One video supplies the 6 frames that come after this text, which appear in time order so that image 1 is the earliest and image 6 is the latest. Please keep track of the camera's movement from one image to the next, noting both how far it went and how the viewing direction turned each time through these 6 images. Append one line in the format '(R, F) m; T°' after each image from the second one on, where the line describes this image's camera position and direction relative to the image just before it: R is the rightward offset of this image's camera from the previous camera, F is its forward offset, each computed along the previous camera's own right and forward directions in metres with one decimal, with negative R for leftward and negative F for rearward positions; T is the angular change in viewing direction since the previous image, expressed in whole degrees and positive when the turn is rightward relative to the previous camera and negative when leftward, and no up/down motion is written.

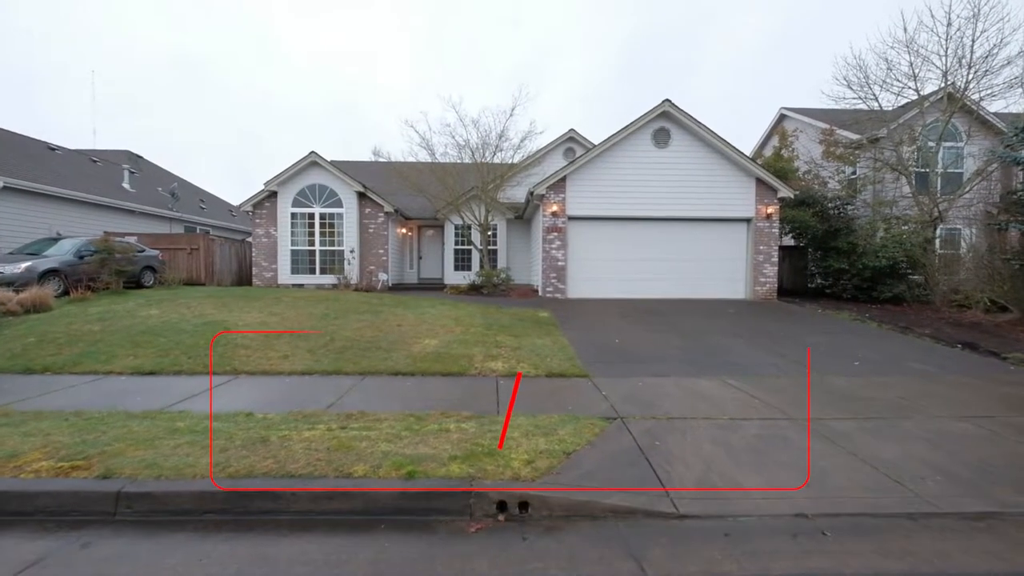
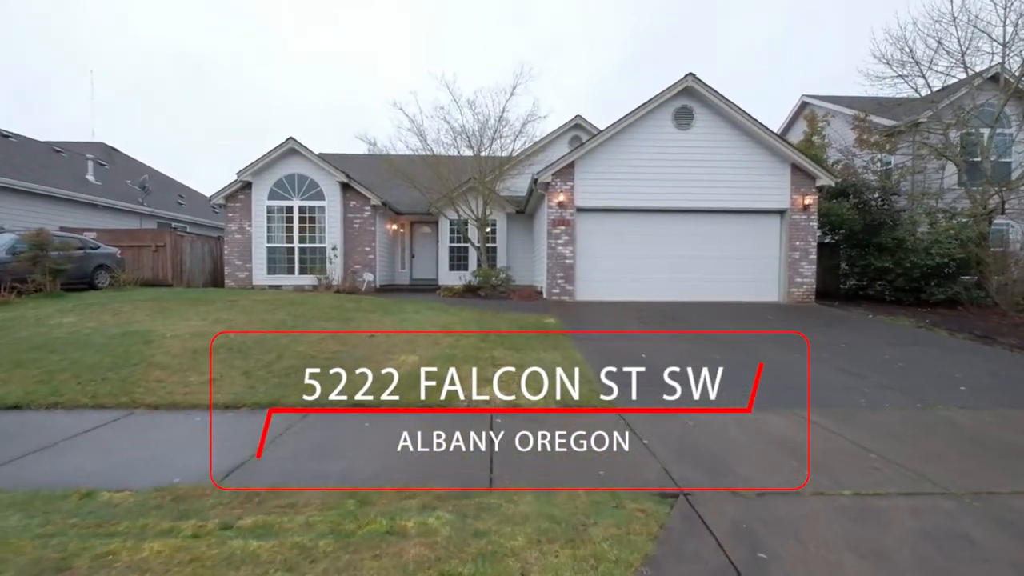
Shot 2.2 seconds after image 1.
(0.0, +2.0) m; 0°
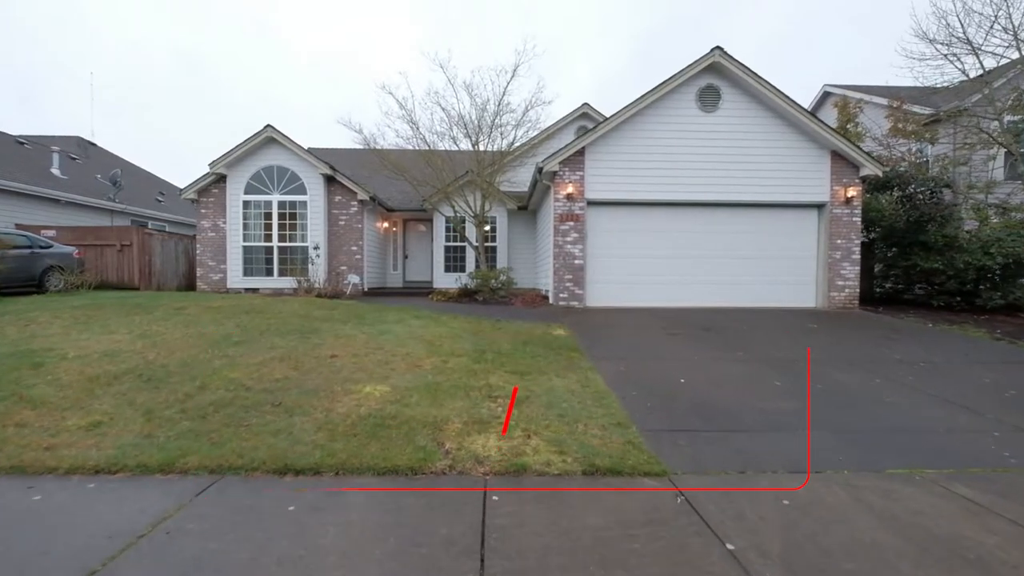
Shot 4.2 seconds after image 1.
(0.0, +1.7) m; 0°
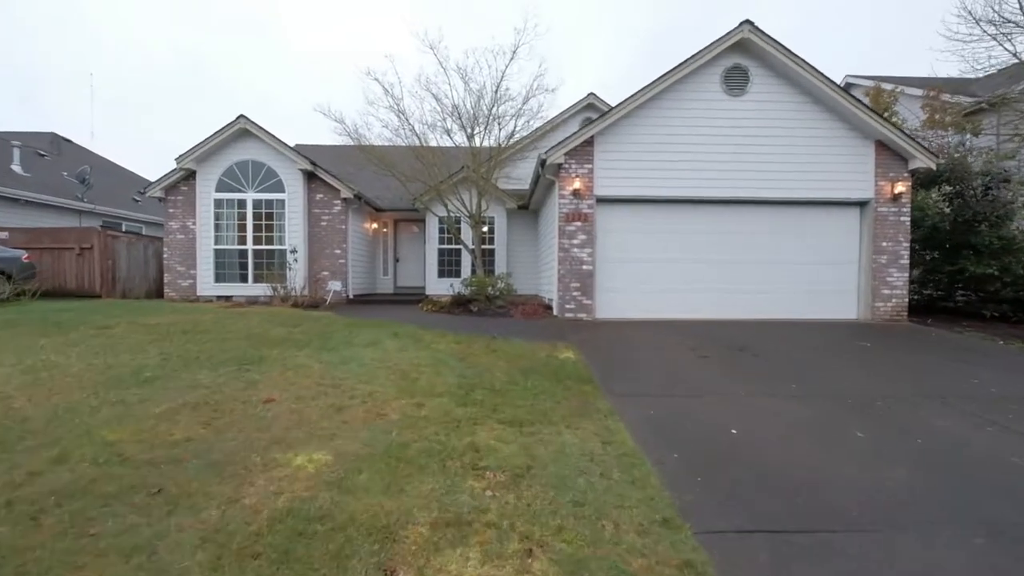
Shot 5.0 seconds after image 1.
(+0.1, +1.5) m; 0°
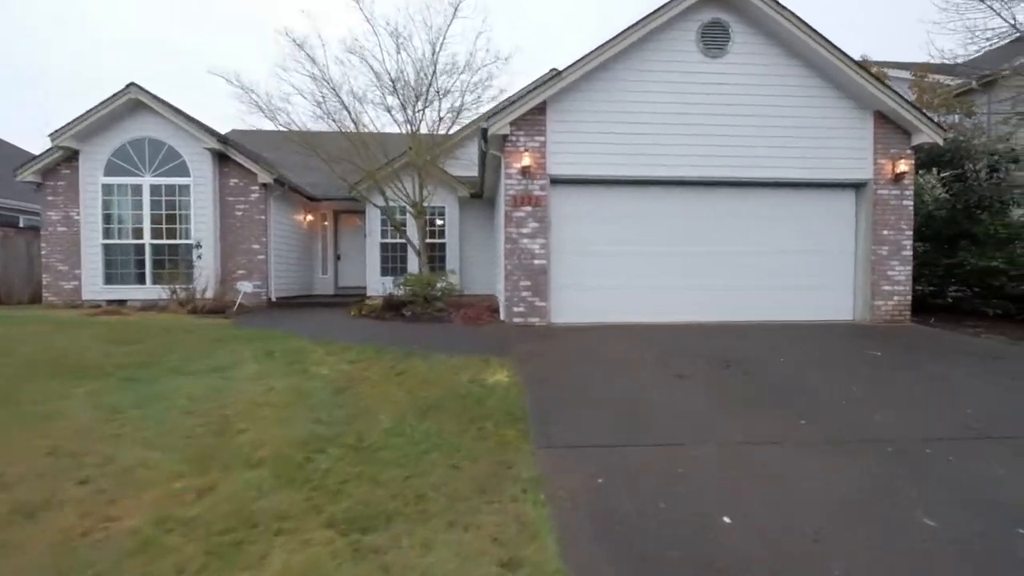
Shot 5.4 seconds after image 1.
(+0.8, +1.9) m; +3°
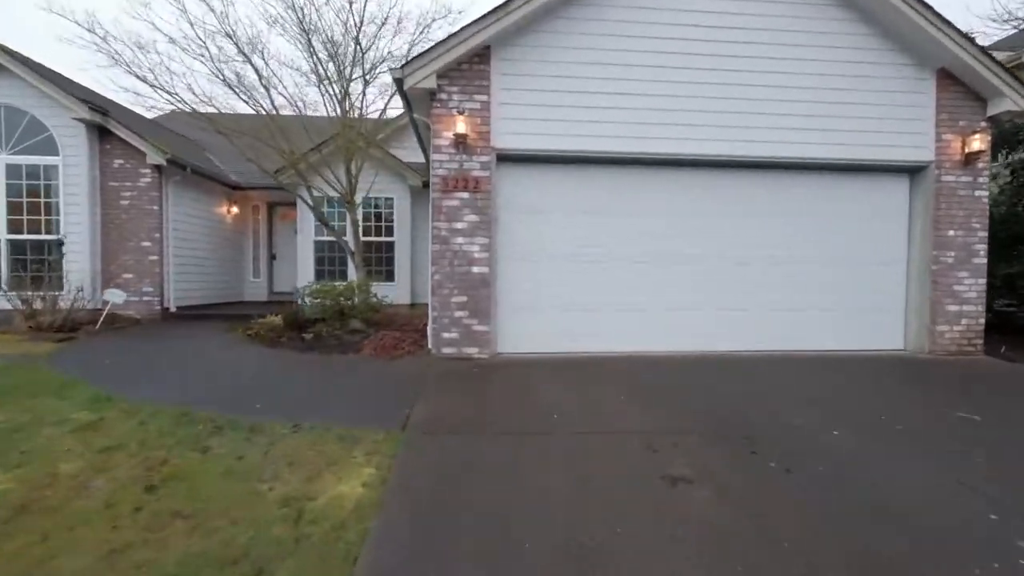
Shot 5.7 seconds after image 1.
(+0.9, +2.4) m; +1°
